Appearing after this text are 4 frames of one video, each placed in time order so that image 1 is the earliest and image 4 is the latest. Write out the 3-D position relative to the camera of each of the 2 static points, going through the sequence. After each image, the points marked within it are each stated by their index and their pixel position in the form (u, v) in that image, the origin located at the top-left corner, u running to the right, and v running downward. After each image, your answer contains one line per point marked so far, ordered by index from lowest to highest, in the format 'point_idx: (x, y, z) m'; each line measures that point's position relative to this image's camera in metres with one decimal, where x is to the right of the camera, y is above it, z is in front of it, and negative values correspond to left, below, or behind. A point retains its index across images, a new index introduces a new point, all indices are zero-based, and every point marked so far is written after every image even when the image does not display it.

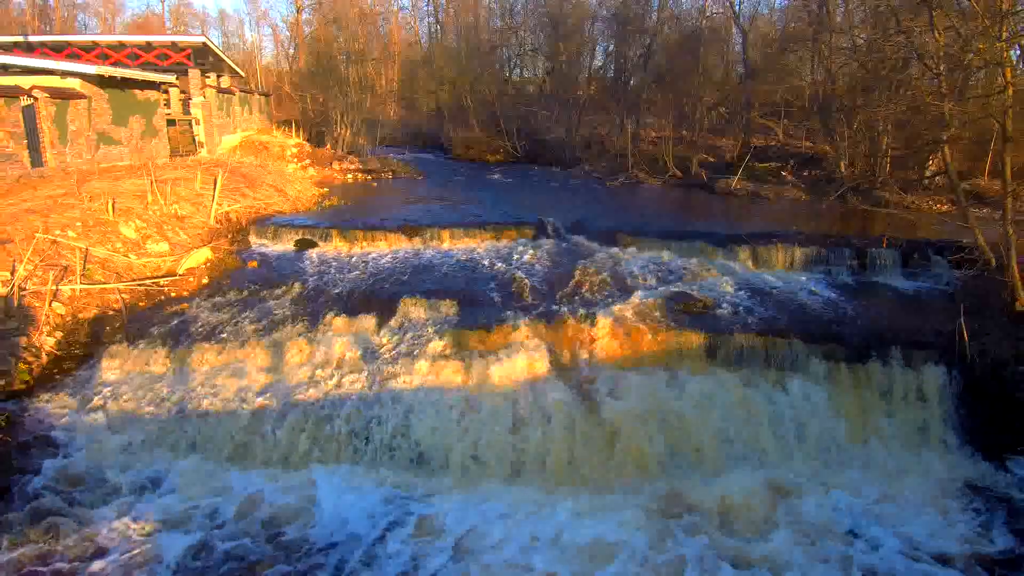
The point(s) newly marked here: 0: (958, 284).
0: (+7.3, +0.1, +10.8) m
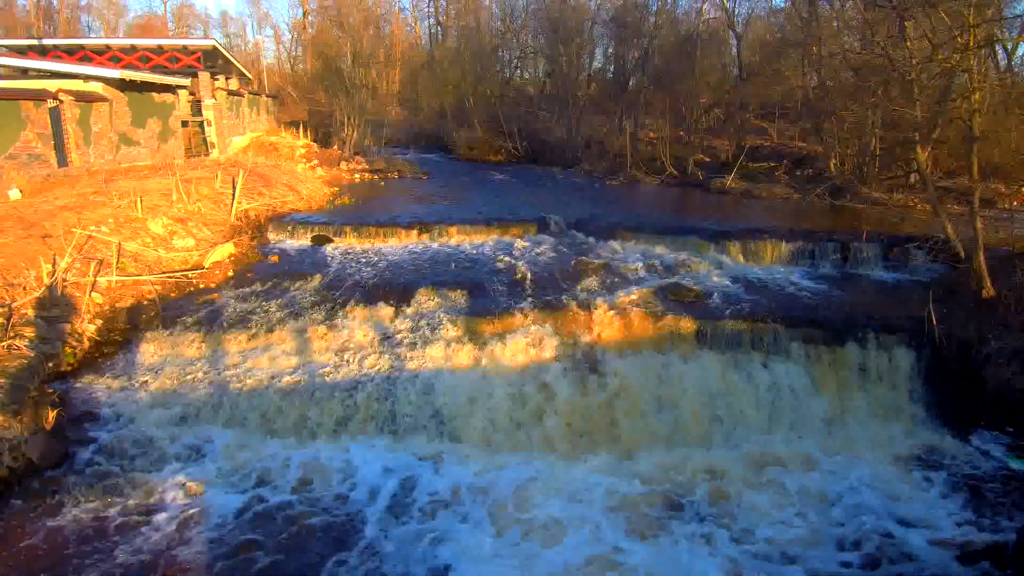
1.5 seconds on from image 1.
0: (+7.4, +0.2, +11.5) m
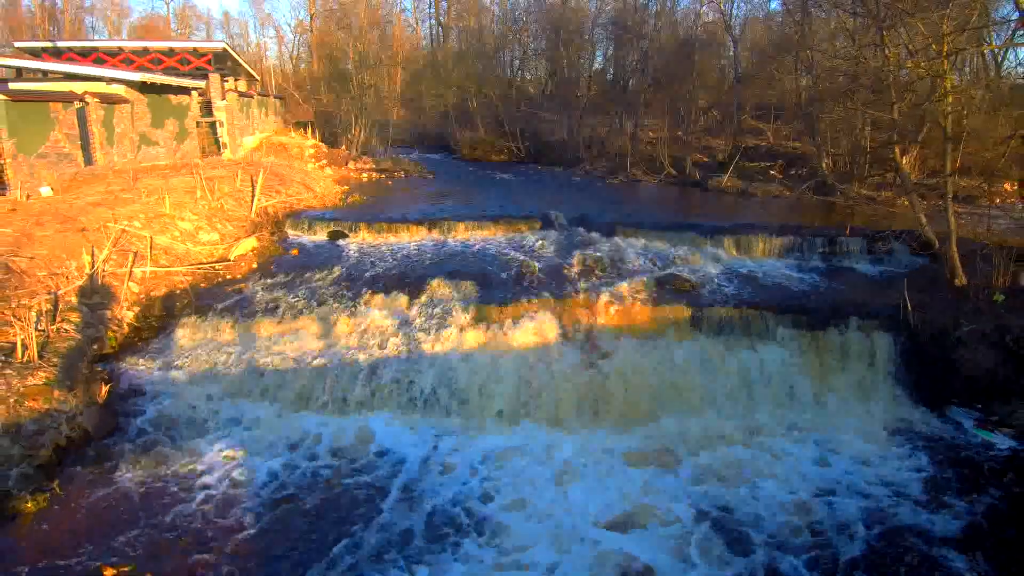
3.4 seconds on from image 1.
0: (+7.5, +0.4, +12.3) m
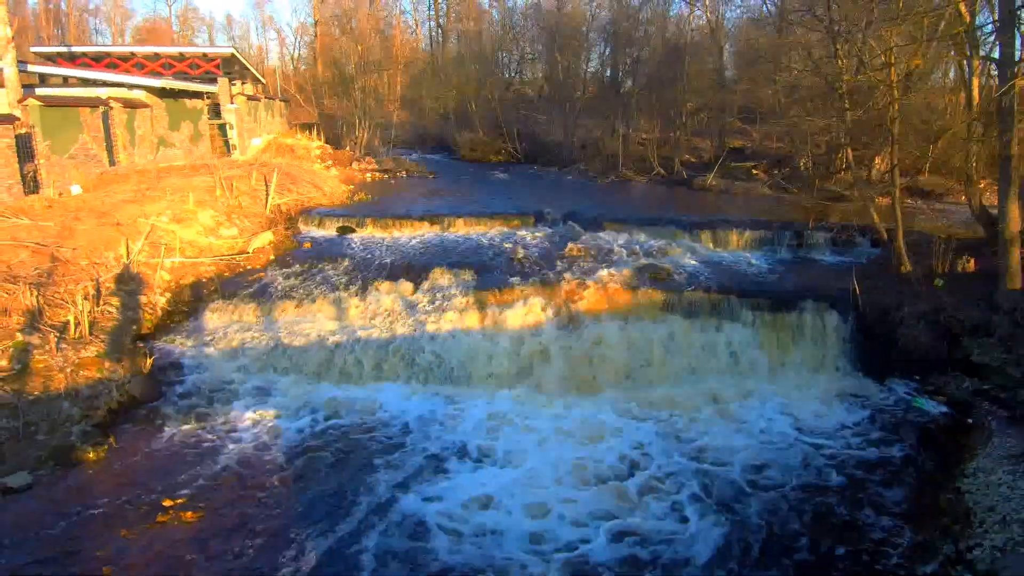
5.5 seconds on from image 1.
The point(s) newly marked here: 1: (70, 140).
0: (+7.4, +0.6, +13.5) m
1: (-10.6, +3.6, +16.0) m
